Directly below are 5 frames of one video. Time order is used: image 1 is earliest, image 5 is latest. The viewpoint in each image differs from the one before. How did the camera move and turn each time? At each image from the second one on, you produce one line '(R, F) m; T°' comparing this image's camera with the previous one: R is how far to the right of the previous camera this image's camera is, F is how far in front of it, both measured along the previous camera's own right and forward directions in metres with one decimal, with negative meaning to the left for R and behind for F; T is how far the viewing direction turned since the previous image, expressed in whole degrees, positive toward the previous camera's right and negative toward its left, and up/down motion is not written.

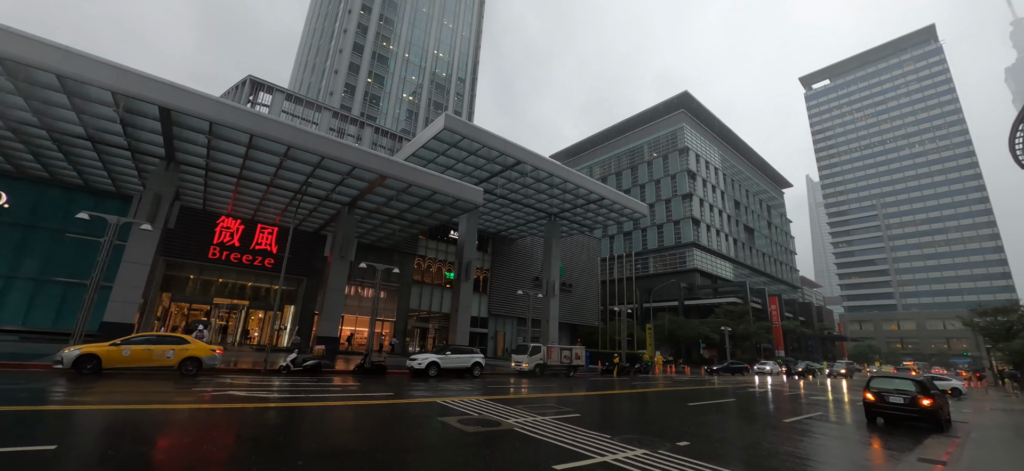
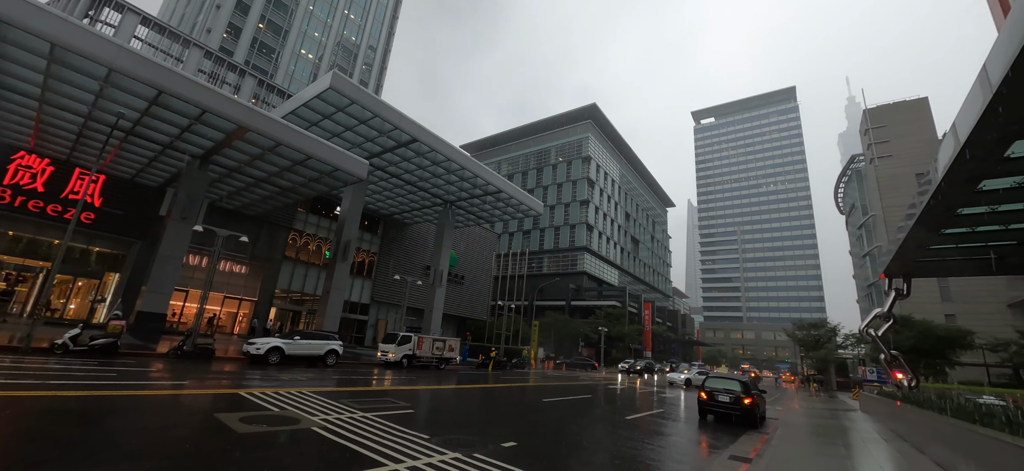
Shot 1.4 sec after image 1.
(+1.1, +0.9) m; +13°
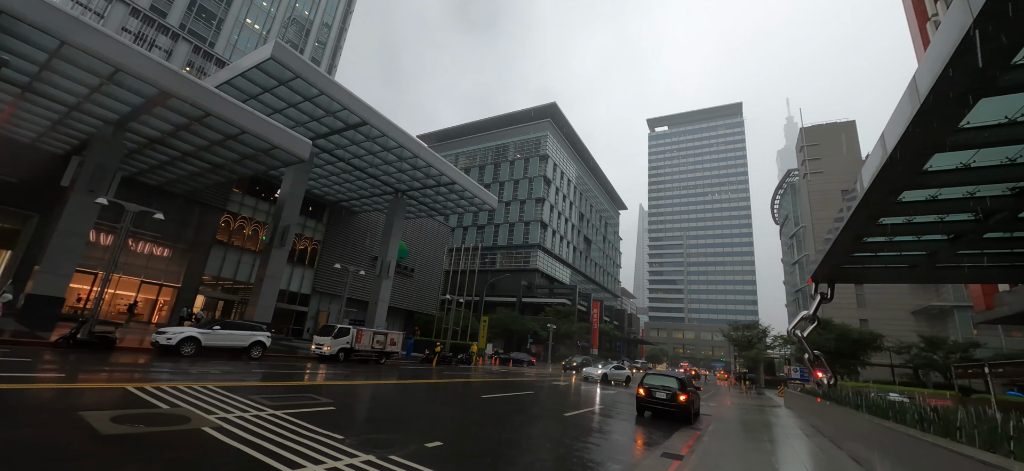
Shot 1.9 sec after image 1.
(+0.3, +0.4) m; +6°
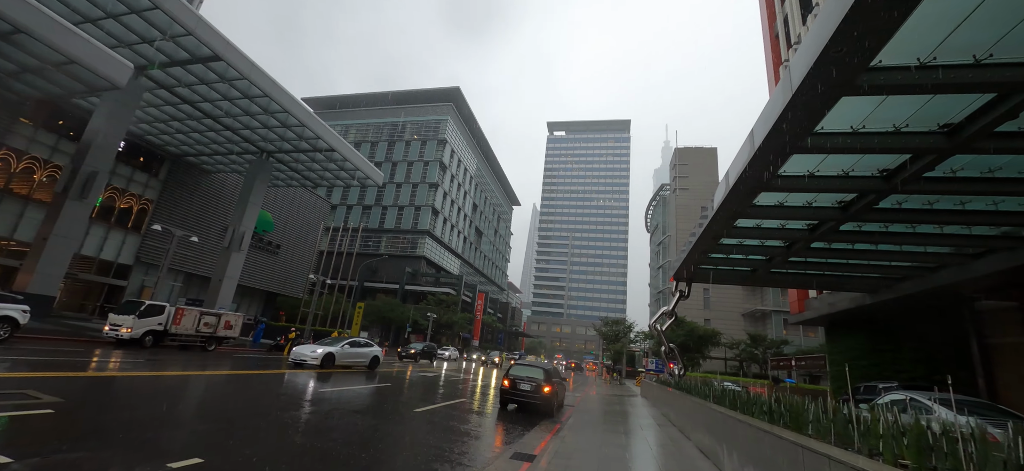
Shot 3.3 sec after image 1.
(+0.7, +1.2) m; +14°
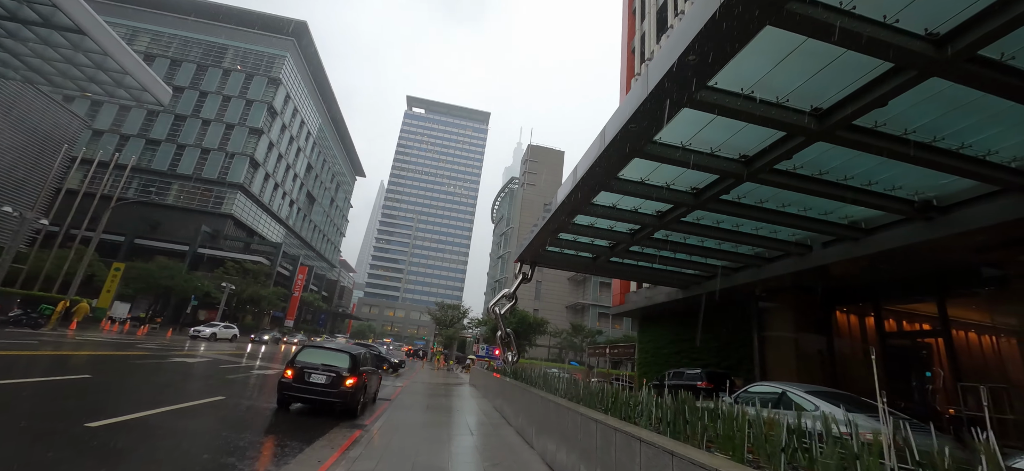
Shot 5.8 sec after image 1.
(+0.5, +2.4) m; +21°
